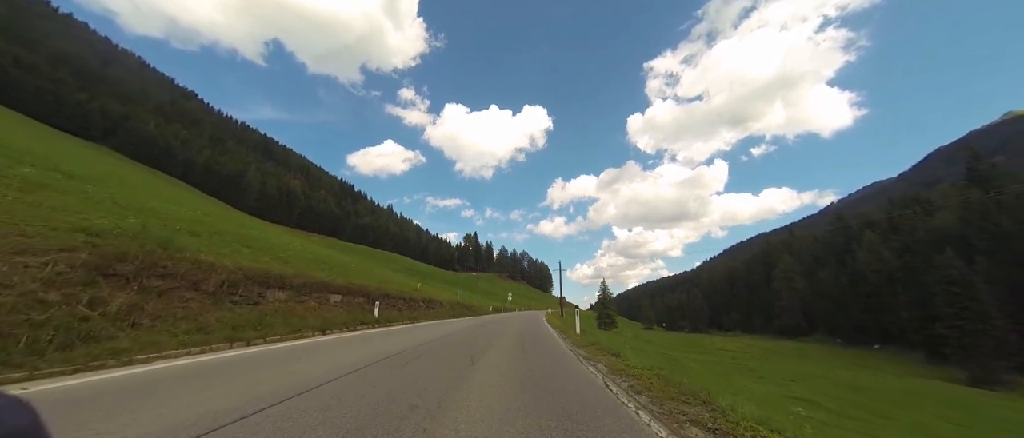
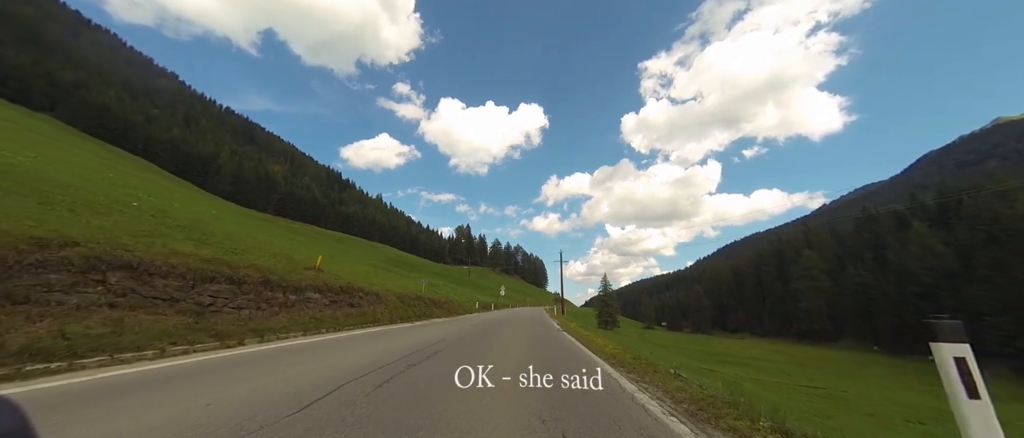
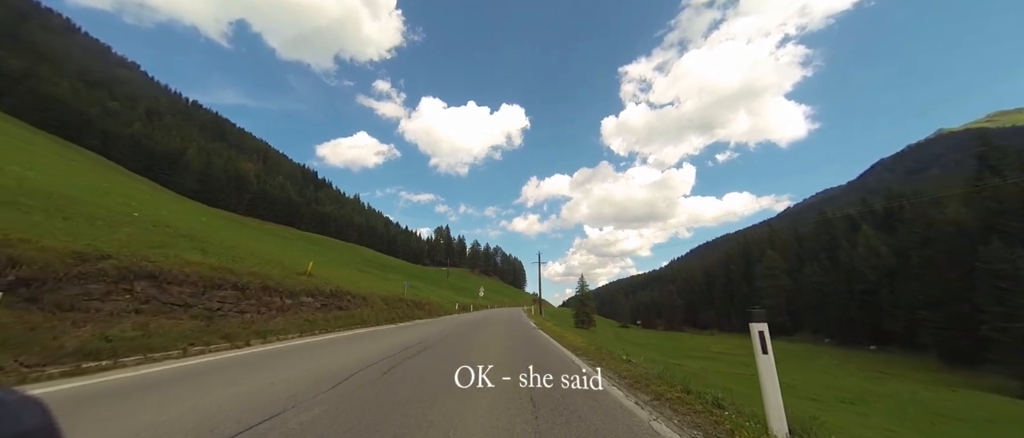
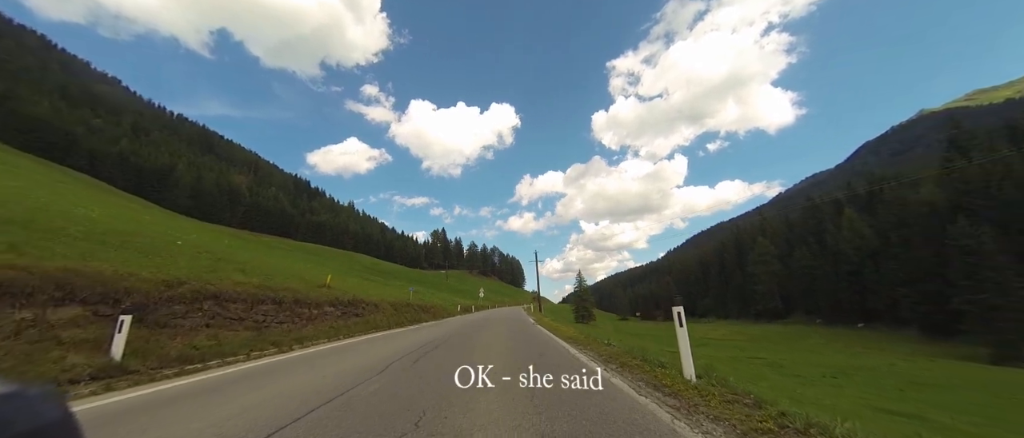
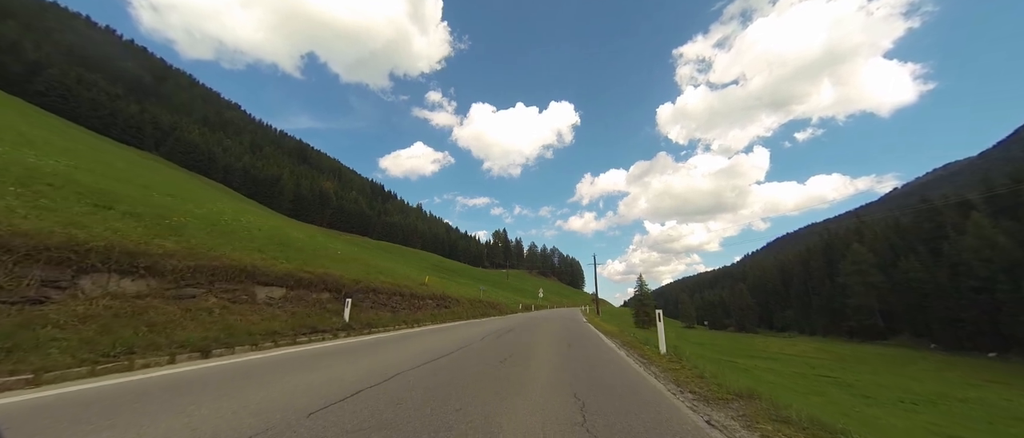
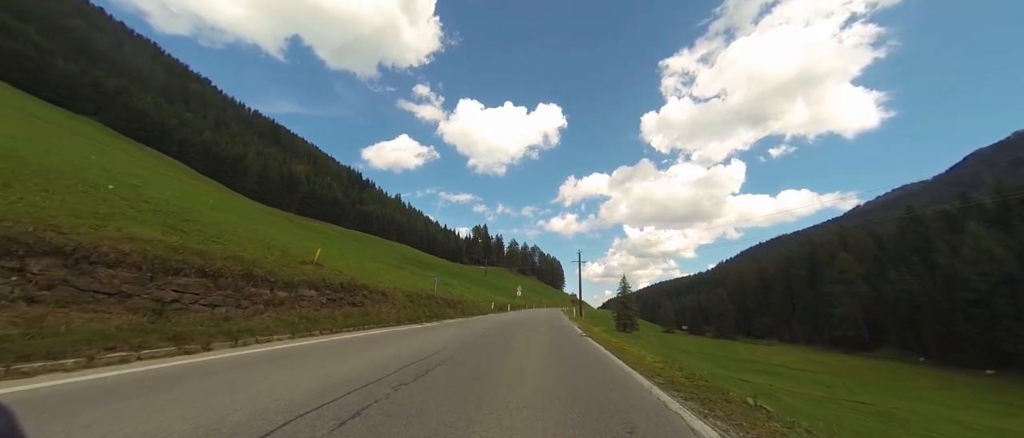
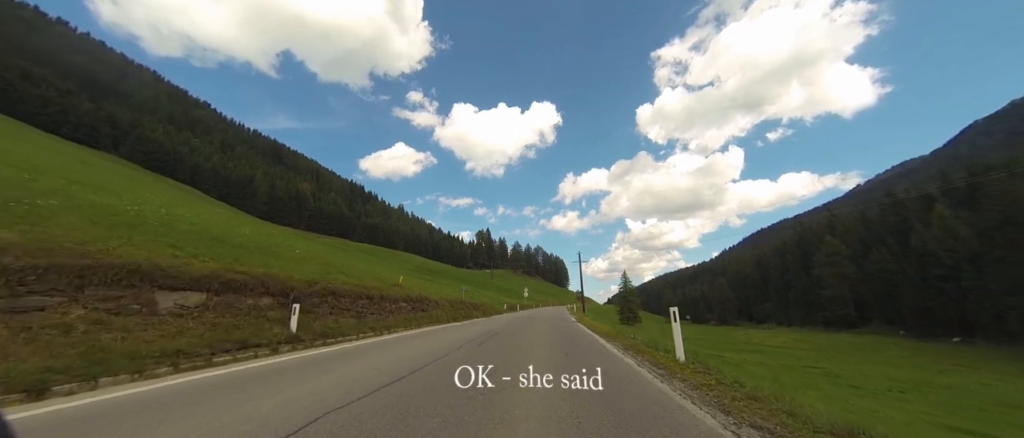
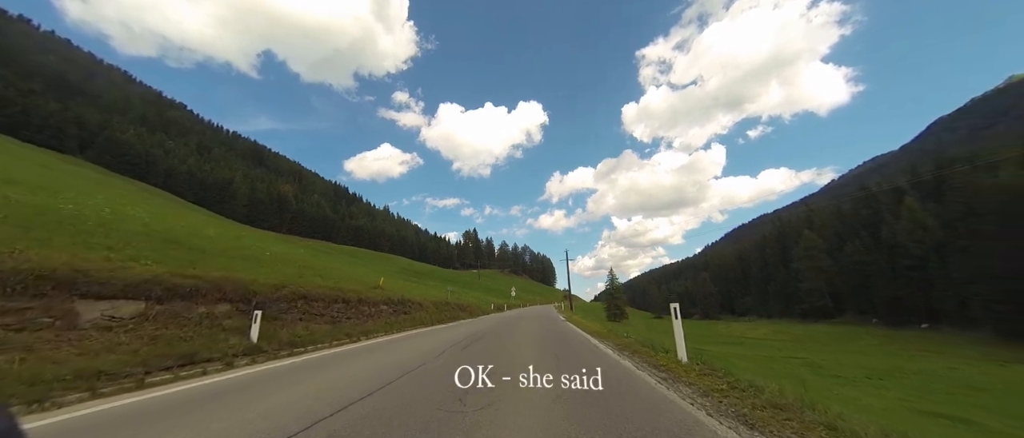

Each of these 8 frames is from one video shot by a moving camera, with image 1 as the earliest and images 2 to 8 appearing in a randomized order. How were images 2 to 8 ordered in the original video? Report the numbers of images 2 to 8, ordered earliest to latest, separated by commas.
5, 7, 8, 4, 3, 2, 6
